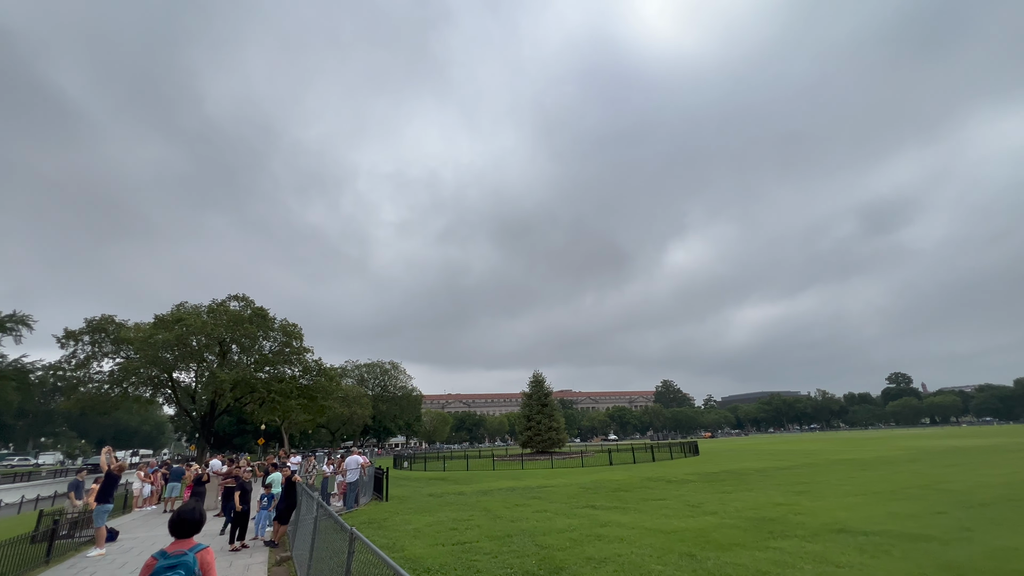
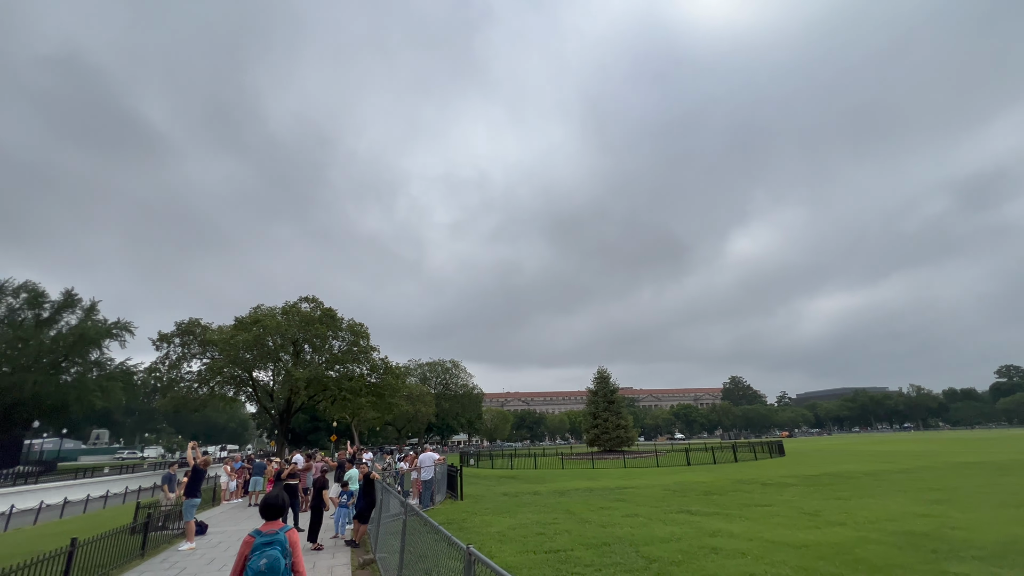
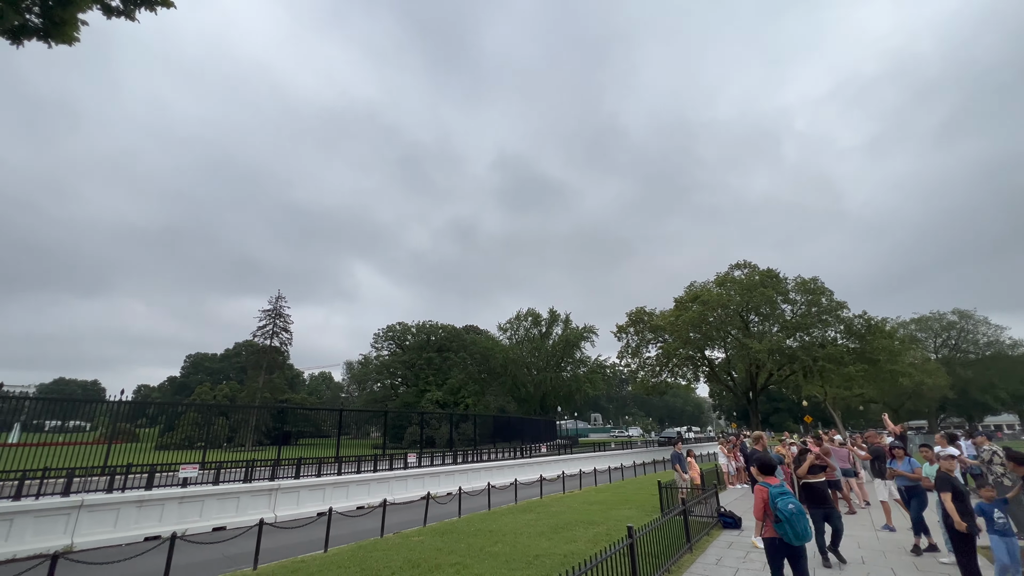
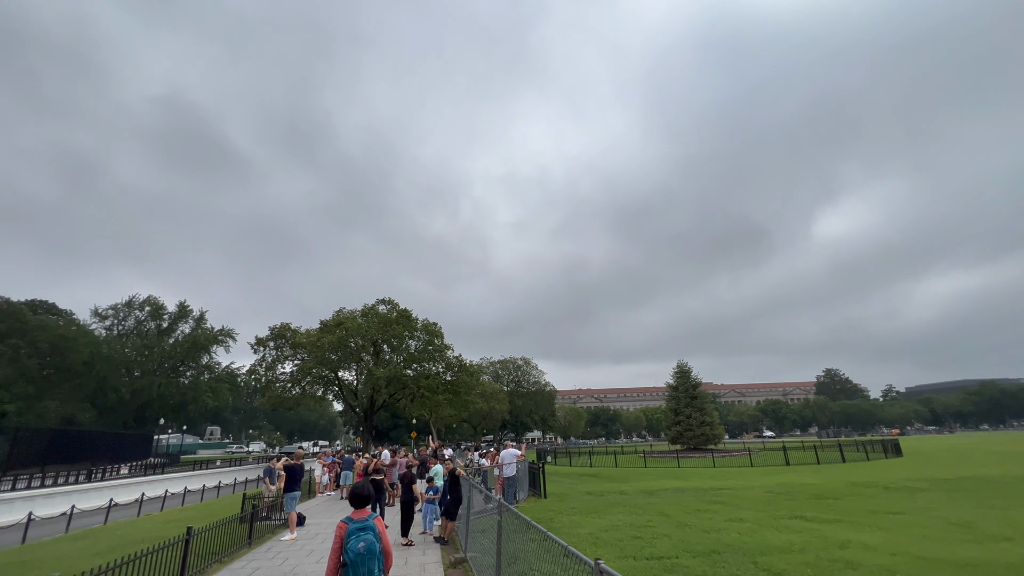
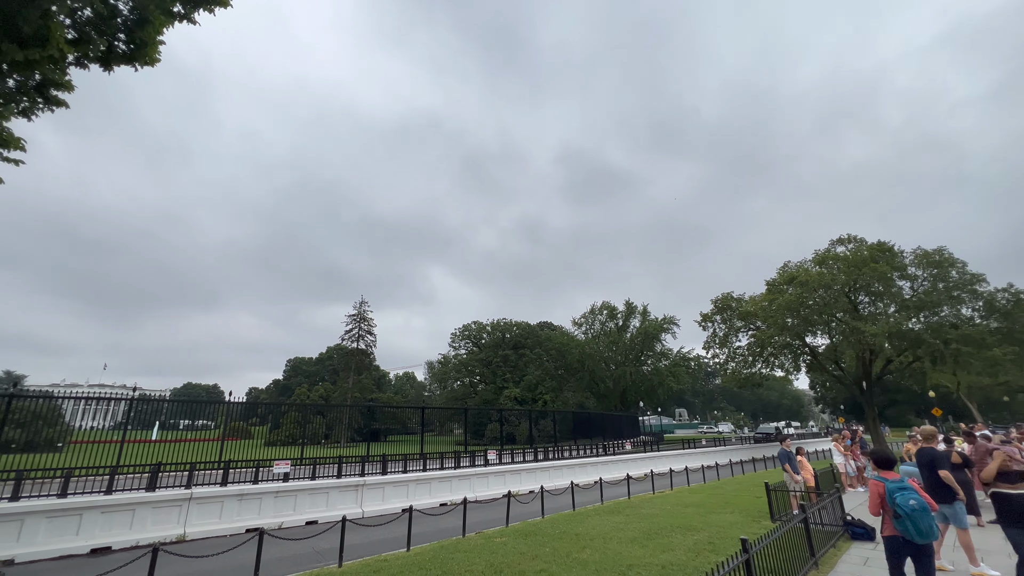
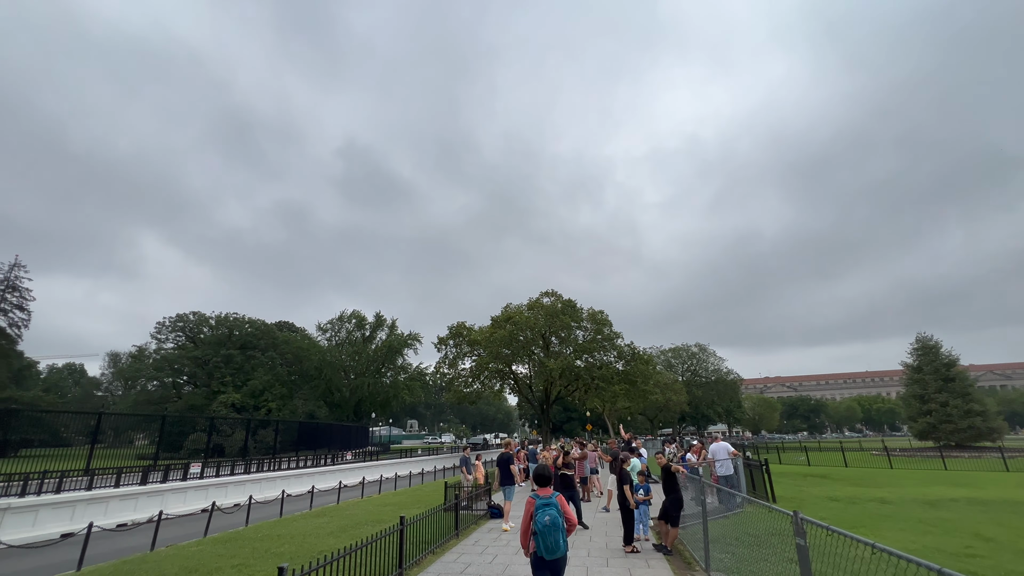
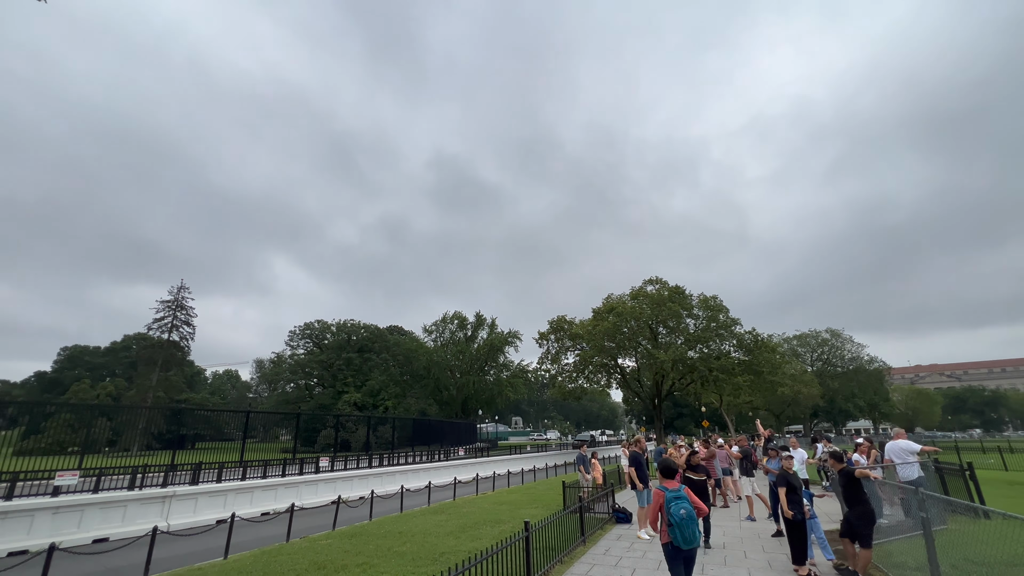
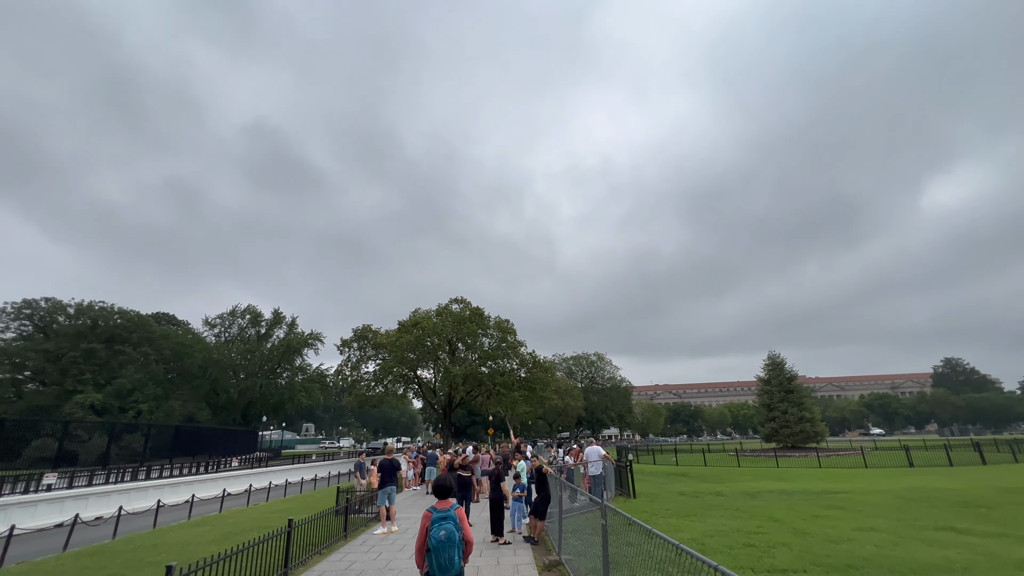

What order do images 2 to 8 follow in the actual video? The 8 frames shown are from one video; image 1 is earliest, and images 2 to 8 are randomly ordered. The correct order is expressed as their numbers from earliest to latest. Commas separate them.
2, 4, 8, 6, 7, 3, 5
